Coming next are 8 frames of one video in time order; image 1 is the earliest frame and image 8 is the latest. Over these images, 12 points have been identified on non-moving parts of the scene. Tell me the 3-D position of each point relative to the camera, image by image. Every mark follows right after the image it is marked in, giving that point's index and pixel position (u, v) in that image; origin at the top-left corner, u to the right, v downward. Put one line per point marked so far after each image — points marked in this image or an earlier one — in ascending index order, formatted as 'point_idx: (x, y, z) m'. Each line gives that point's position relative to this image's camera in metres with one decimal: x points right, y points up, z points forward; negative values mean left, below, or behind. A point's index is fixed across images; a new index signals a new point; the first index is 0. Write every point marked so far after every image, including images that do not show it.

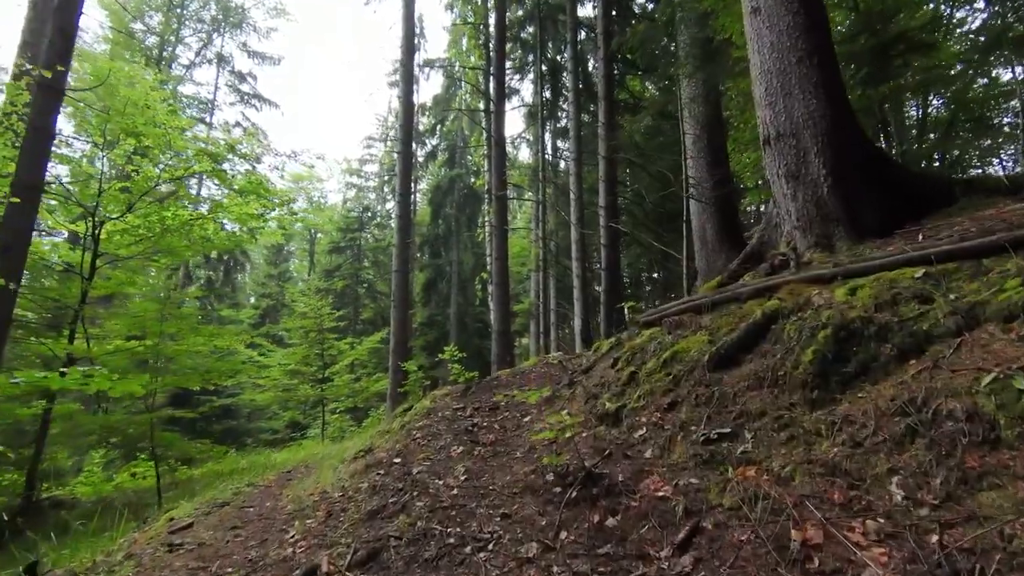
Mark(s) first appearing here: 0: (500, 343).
0: (-0.2, -1.0, +9.9) m
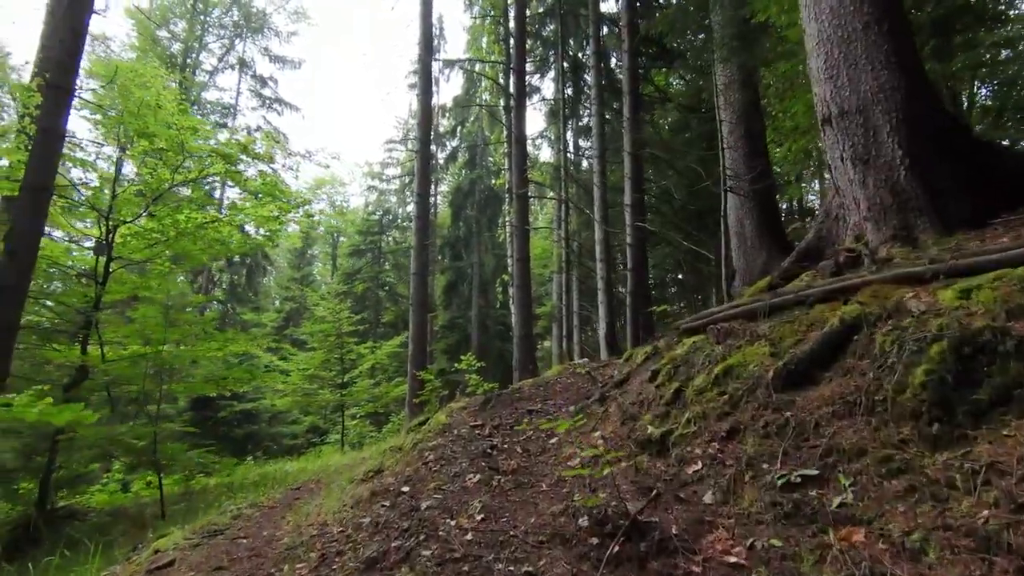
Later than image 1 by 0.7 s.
0: (+0.2, -1.0, +9.4) m
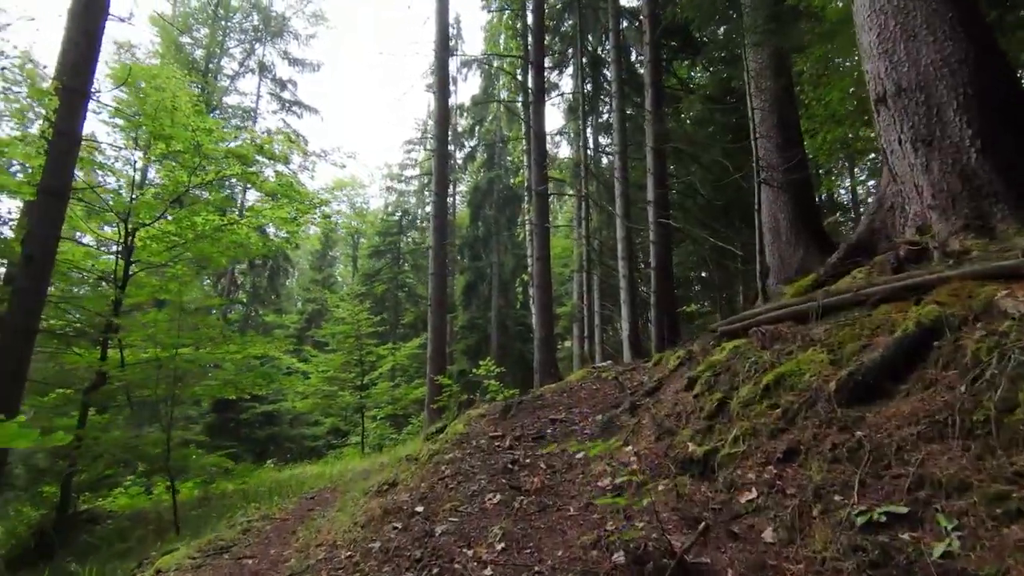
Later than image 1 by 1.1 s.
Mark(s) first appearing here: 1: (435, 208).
0: (+0.5, -1.0, +9.2) m
1: (-1.7, +1.7, +12.6) m
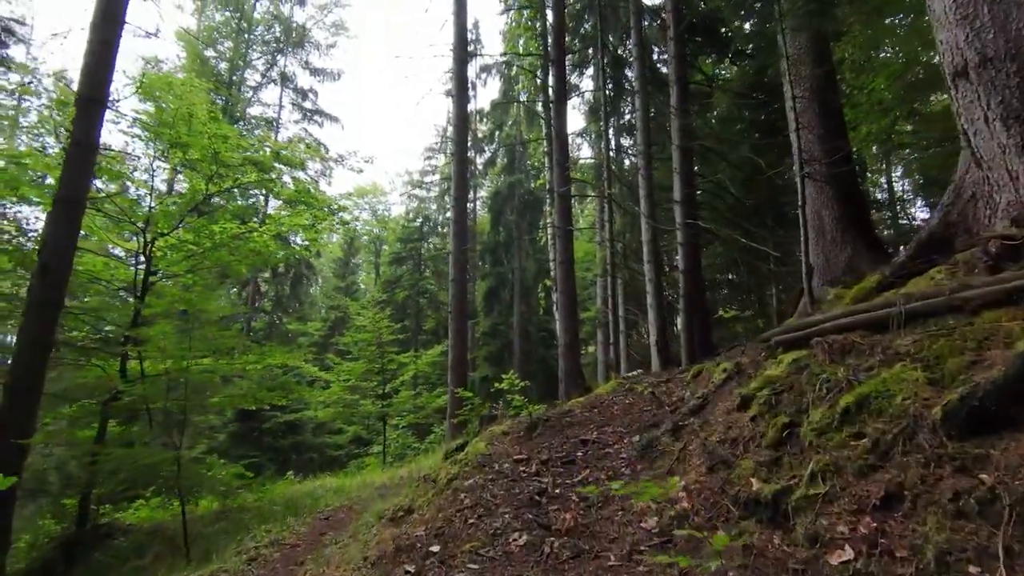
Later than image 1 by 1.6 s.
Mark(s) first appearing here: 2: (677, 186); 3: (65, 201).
0: (+0.9, -1.1, +8.8) m
1: (-1.2, +1.6, +12.4) m
2: (+3.2, +2.0, +11.2) m
3: (-5.0, +1.0, +6.6) m
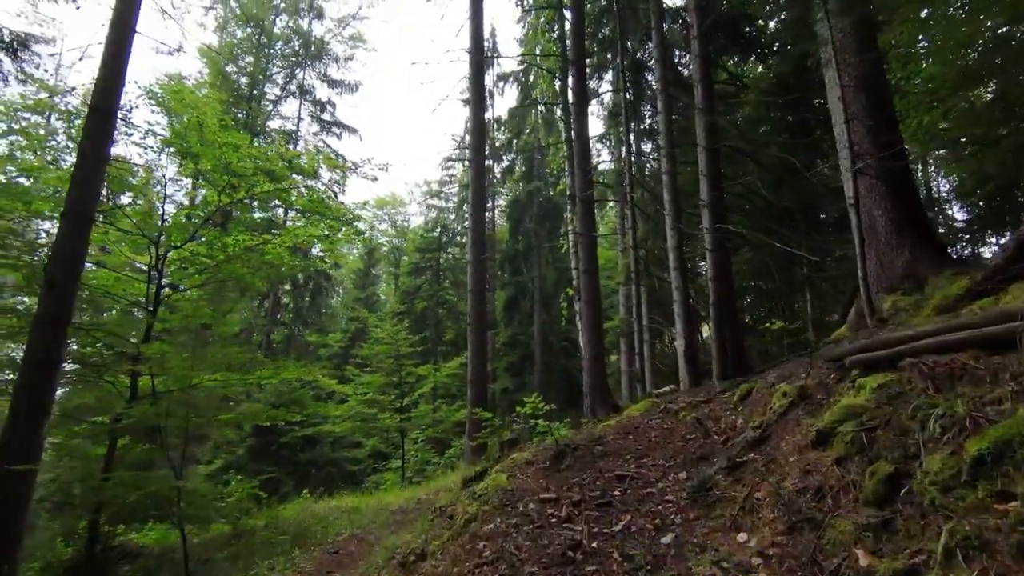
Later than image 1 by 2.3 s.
0: (+1.2, -1.2, +8.4) m
1: (-0.8, +1.4, +12.0) m
2: (+3.5, +1.8, +10.8) m
3: (-4.8, +0.8, +6.3) m
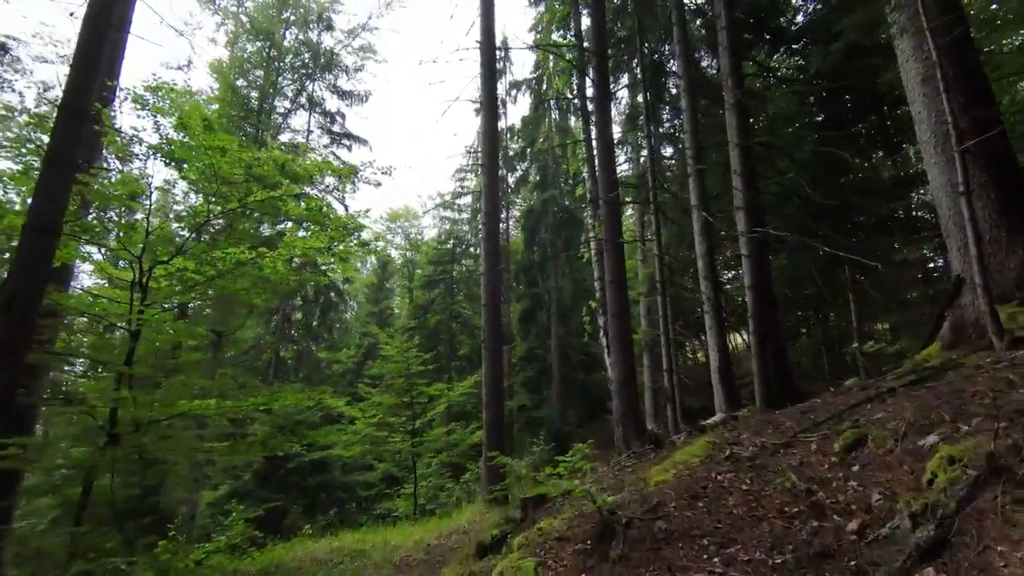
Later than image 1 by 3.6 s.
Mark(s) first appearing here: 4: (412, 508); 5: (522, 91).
0: (+1.5, -1.4, +7.4) m
1: (-0.5, +1.1, +11.2) m
2: (+3.8, +1.6, +9.8) m
3: (-4.6, +0.6, +5.6) m
4: (-2.2, -5.0, +13.2) m
5: (+0.3, +6.6, +19.5) m
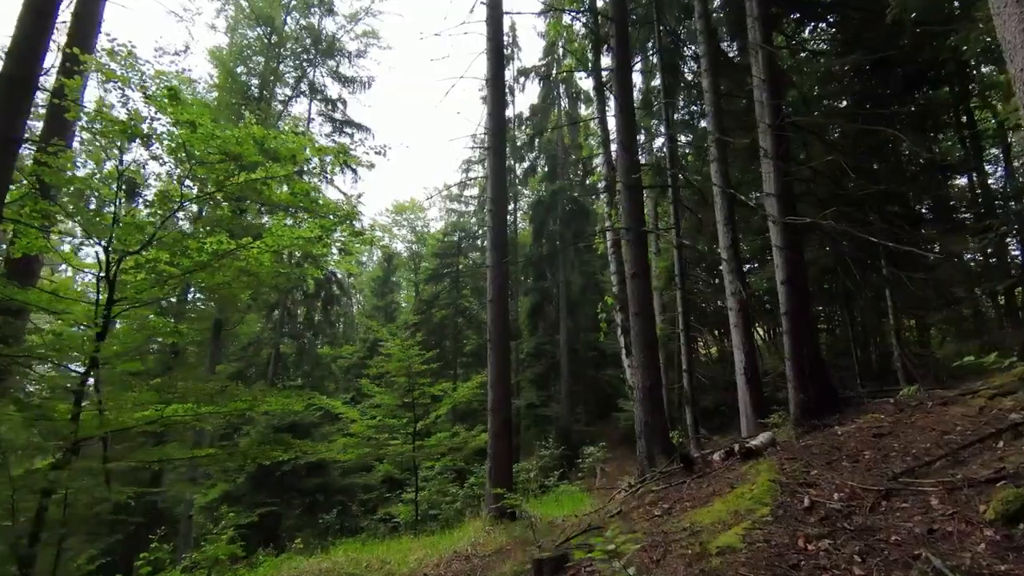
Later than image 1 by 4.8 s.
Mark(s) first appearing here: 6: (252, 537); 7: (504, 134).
0: (+1.5, -1.3, +6.6) m
1: (-0.3, +1.2, +10.4) m
2: (+3.9, +1.7, +9.0) m
3: (-4.5, +0.6, +4.9) m
4: (-2.1, -4.8, +12.4) m
5: (+0.6, +6.8, +18.6) m
6: (-6.0, -5.8, +13.6) m
7: (-0.1, +2.8, +10.4) m
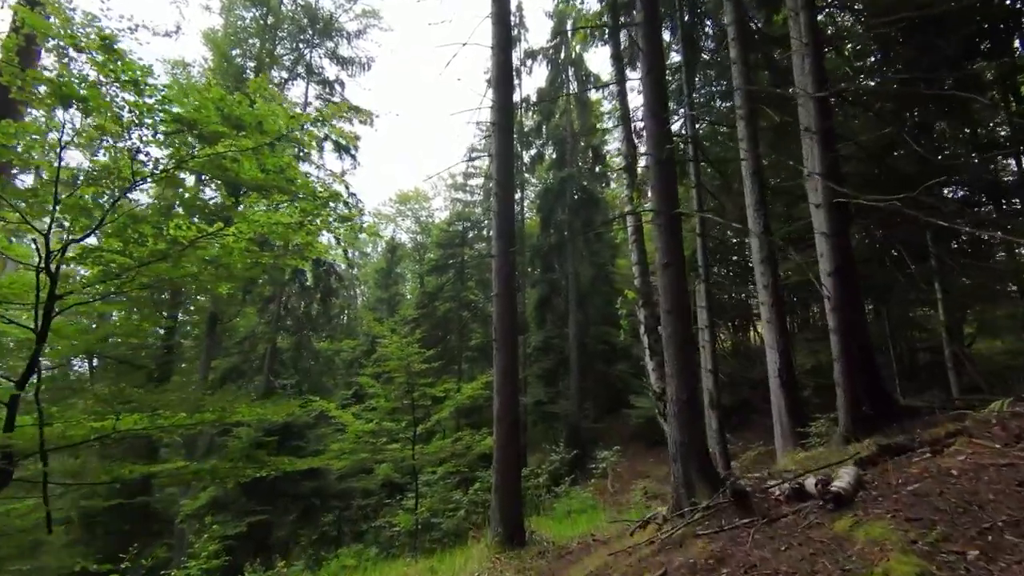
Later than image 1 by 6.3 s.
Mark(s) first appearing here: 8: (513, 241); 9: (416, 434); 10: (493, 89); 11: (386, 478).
0: (+1.6, -1.2, +5.6) m
1: (-0.2, +1.4, +9.4) m
2: (+4.1, +1.8, +7.9) m
3: (-4.4, +0.7, +3.9) m
4: (-1.9, -4.7, +11.5) m
5: (+0.8, +7.0, +17.5) m
6: (-5.9, -5.6, +12.7) m
7: (0.0, +2.9, +9.4) m
8: (0.0, +0.8, +9.1) m
9: (-2.1, -3.1, +12.6) m
10: (-0.3, +3.4, +9.8) m
11: (-2.8, -4.2, +13.1) m
